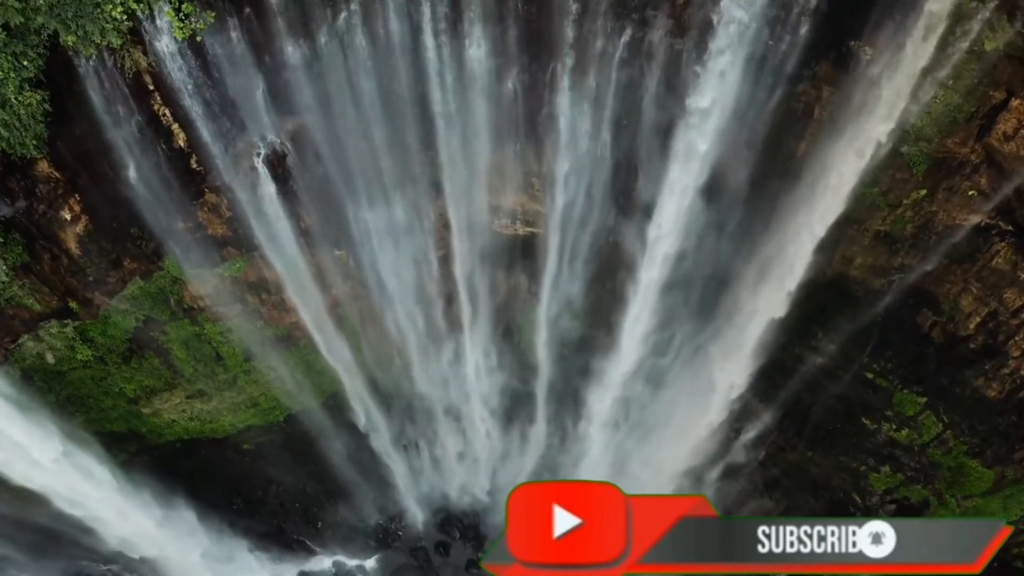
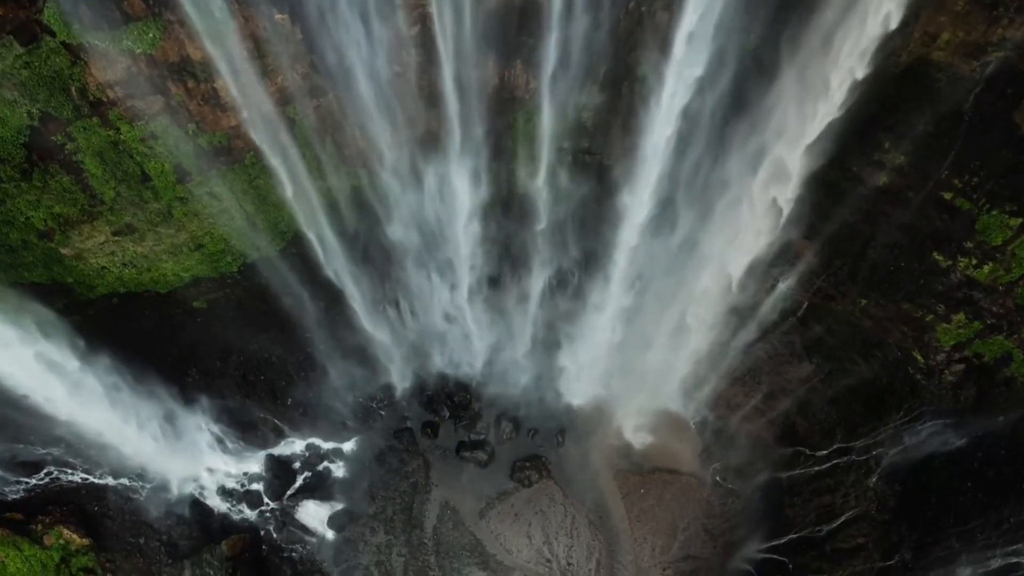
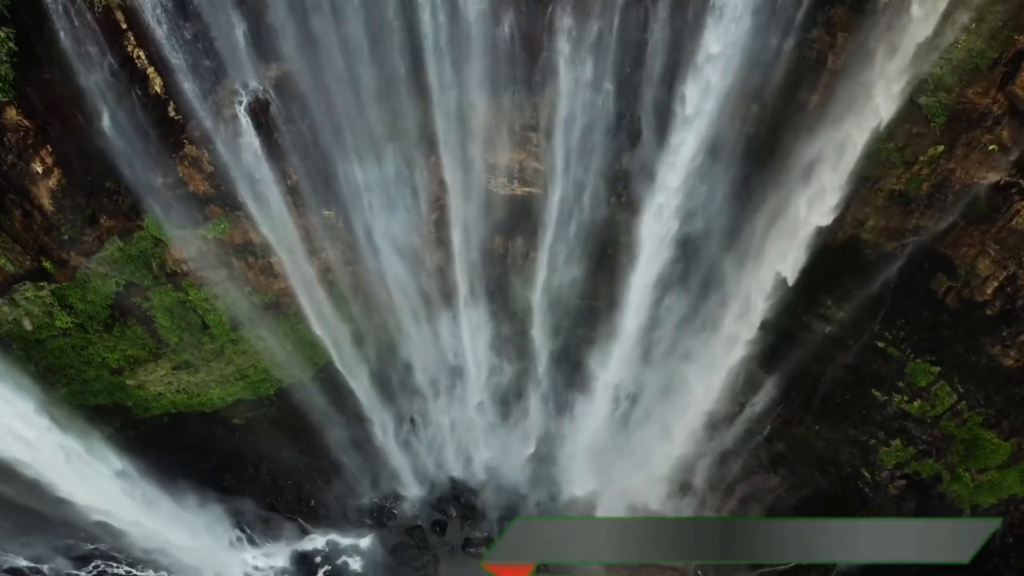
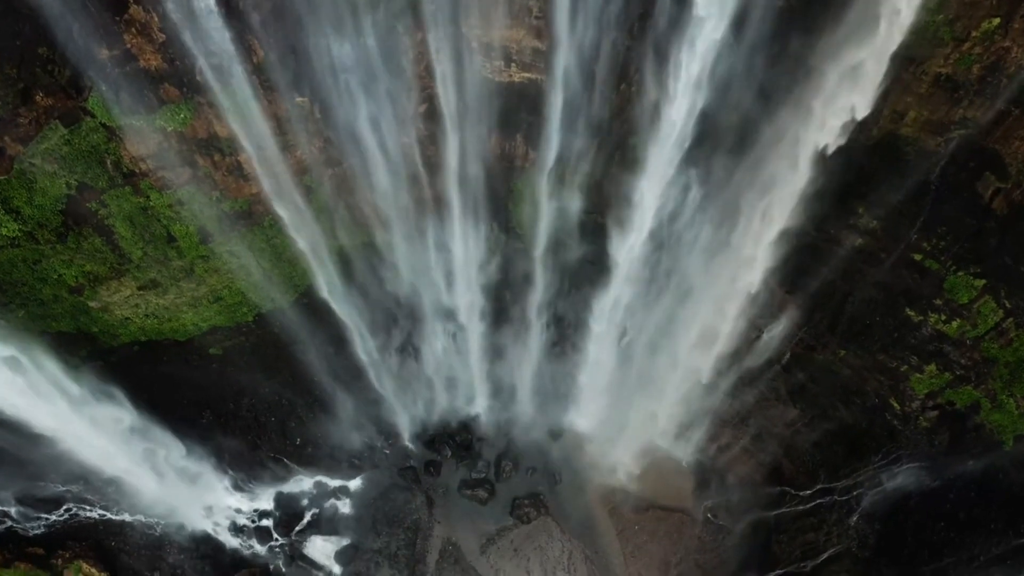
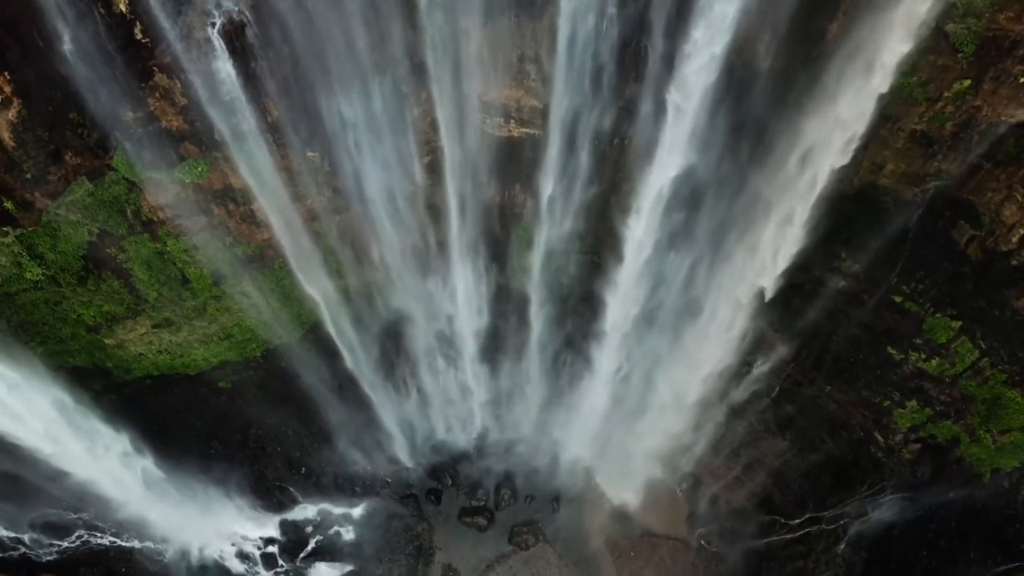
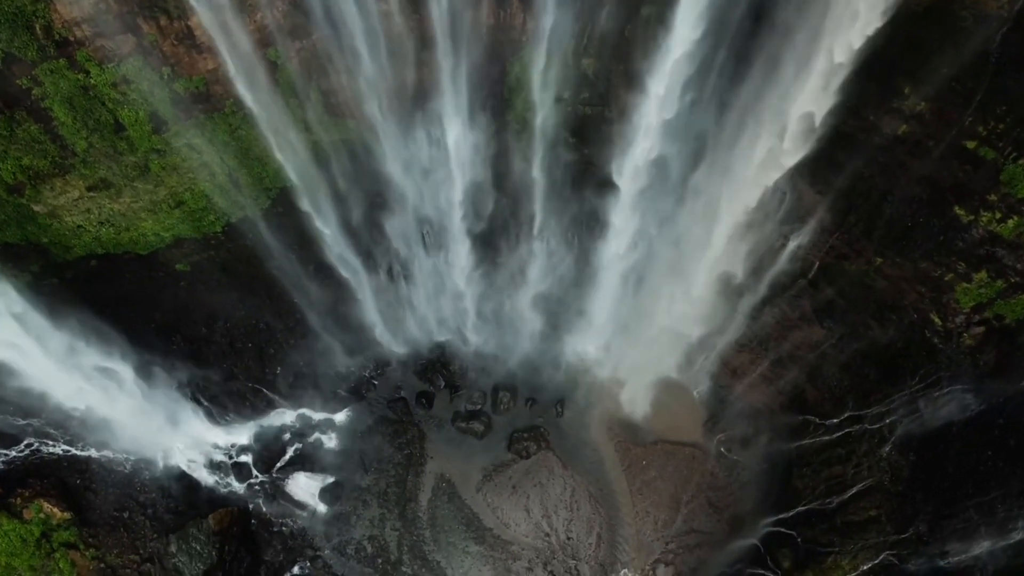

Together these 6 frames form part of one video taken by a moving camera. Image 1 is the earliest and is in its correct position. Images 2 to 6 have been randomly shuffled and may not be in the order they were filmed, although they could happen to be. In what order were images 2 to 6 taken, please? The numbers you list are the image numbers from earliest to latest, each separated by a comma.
3, 5, 4, 2, 6
